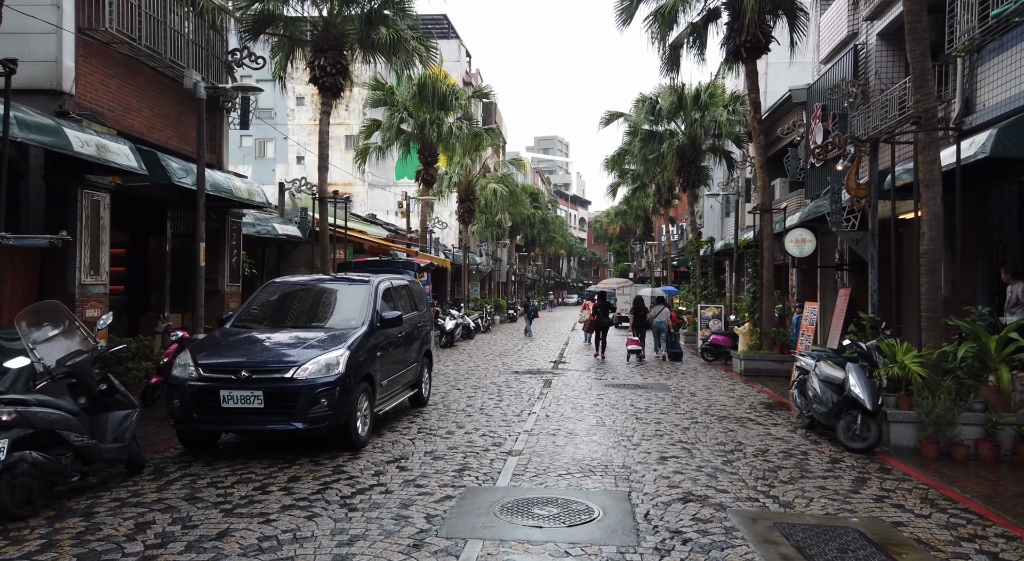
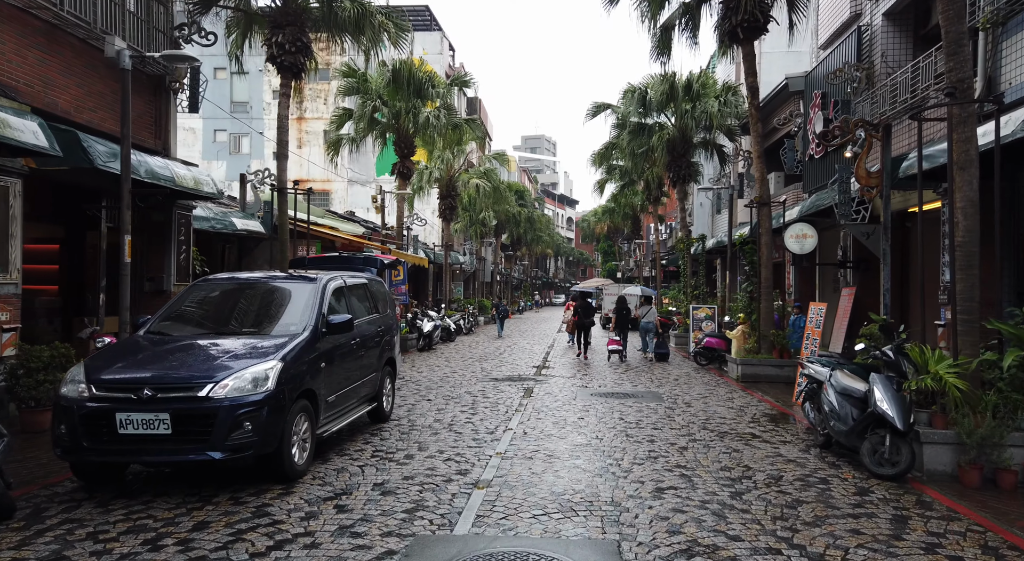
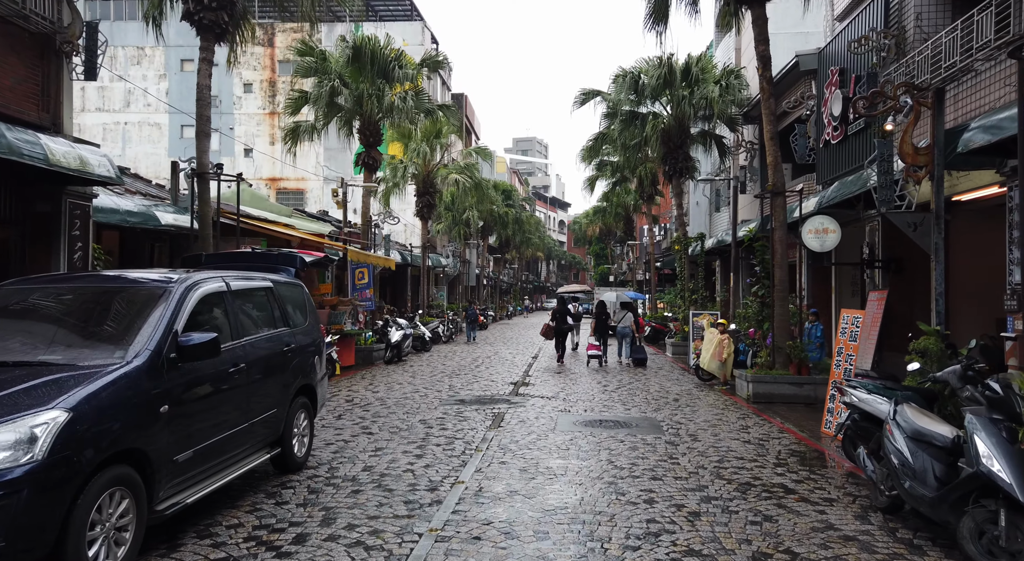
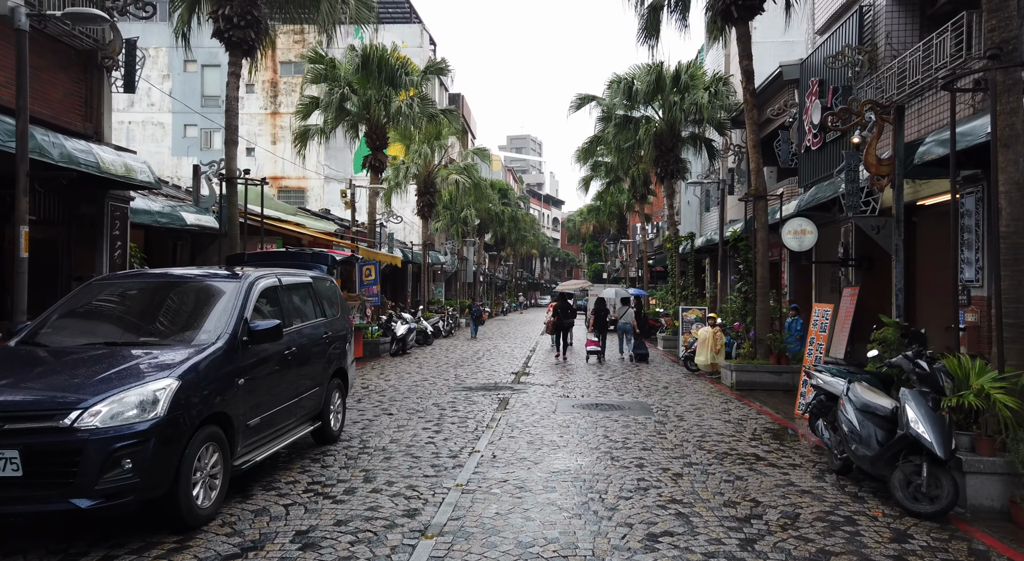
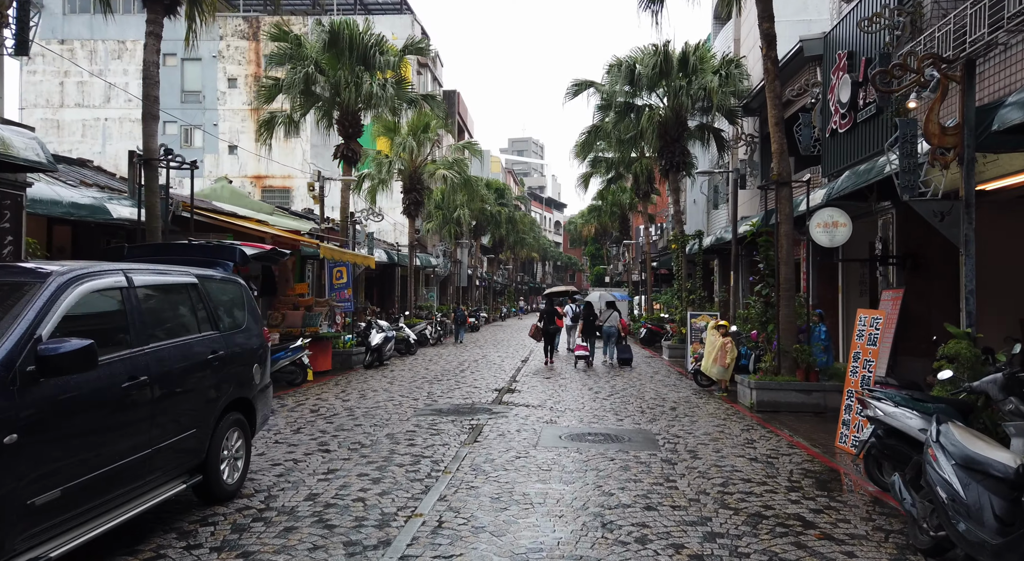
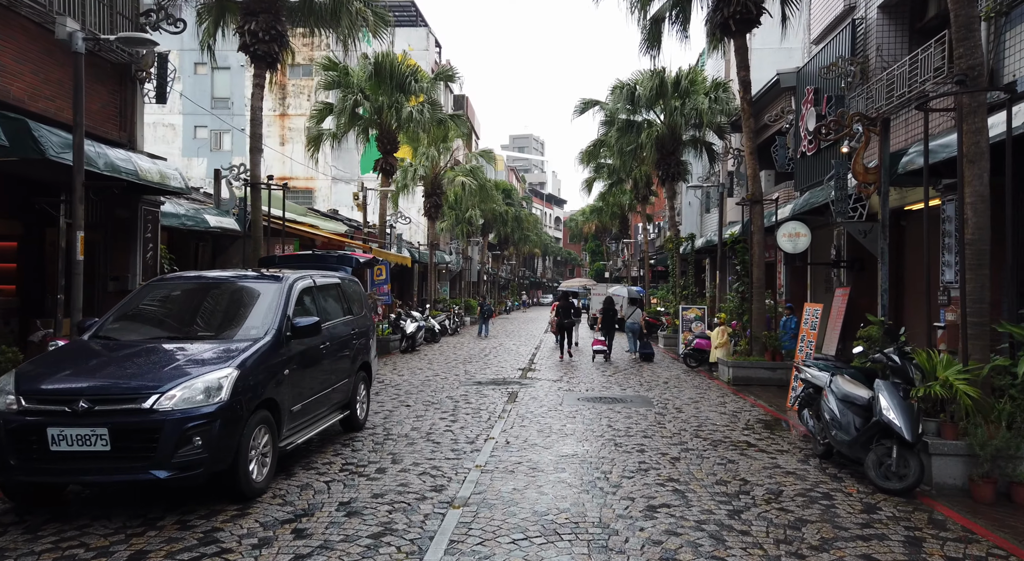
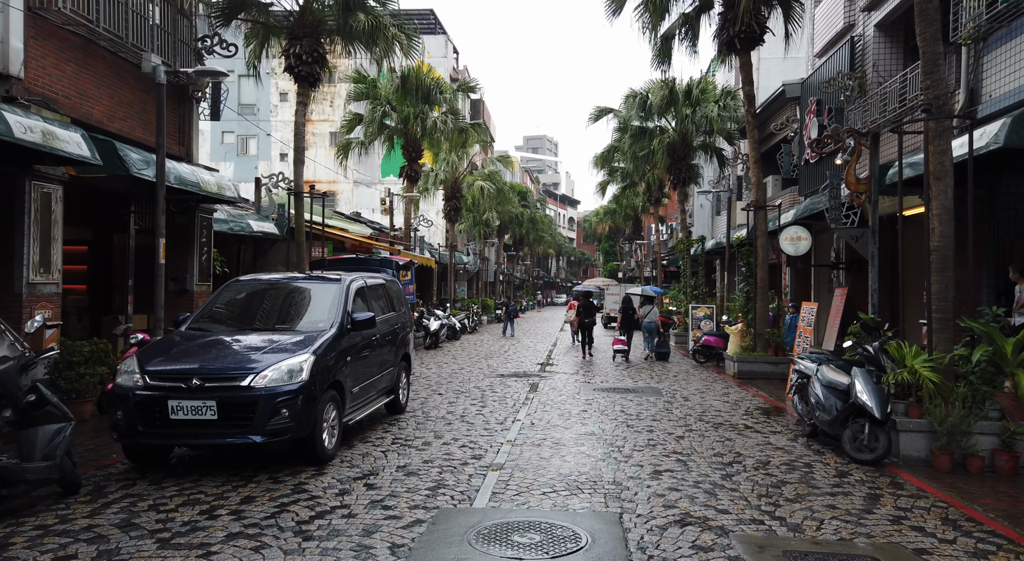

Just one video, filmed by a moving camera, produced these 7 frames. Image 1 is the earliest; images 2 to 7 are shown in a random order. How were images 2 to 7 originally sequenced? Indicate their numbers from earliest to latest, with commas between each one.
7, 2, 6, 4, 3, 5
